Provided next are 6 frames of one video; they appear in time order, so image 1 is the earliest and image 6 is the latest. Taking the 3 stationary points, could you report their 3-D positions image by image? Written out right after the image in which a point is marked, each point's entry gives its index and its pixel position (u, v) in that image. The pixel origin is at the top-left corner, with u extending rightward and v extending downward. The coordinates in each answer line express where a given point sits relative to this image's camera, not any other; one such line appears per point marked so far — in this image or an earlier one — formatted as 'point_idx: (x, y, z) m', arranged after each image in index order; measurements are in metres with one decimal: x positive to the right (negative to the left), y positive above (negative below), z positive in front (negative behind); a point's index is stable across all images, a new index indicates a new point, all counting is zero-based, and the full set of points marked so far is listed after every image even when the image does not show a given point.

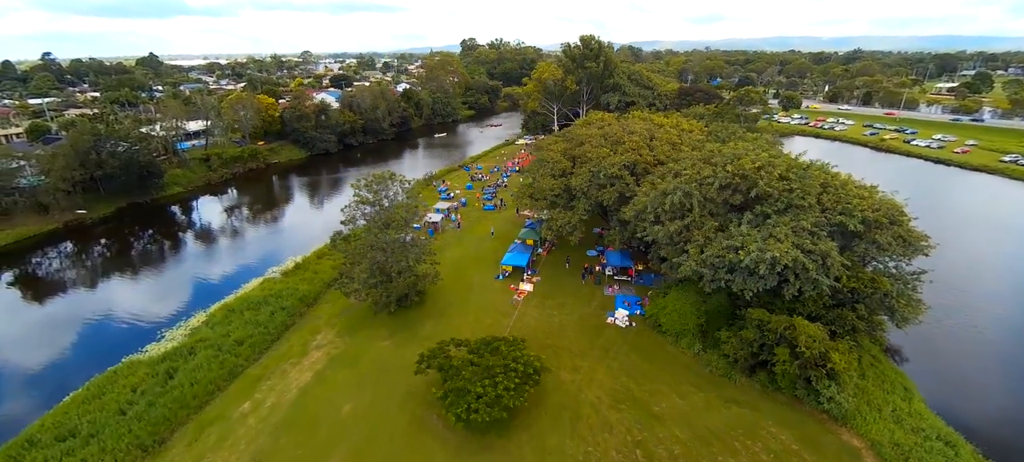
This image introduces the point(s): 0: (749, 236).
0: (+10.3, -0.2, +18.6) m
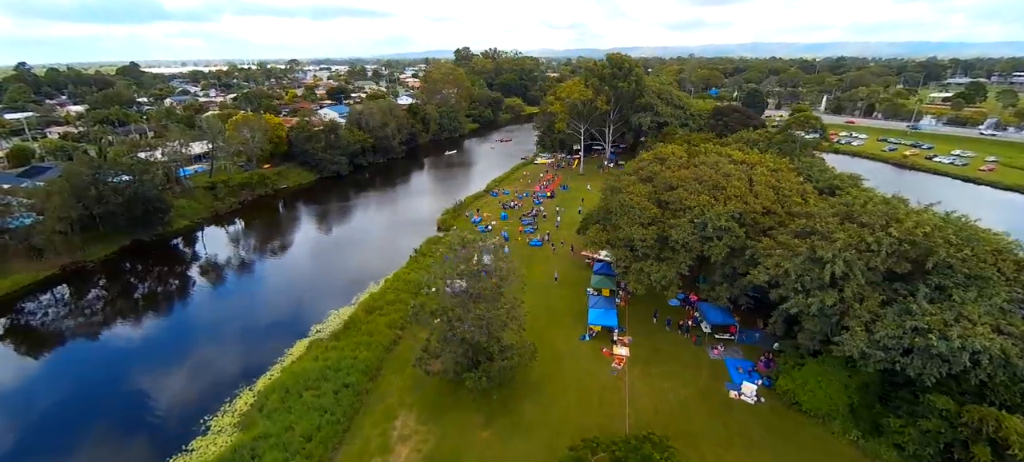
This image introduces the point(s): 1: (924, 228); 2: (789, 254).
0: (+15.8, -3.2, +16.2) m
1: (+17.5, +0.1, +18.3) m
2: (+12.8, -1.1, +19.8) m
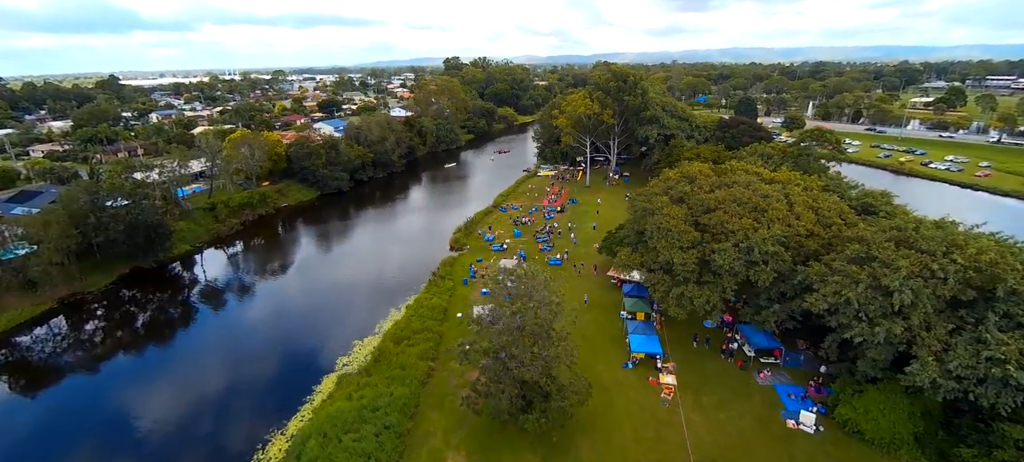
0: (+18.3, -4.2, +15.9) m
1: (+19.9, -1.0, +18.1) m
2: (+15.2, -2.3, +19.5) m
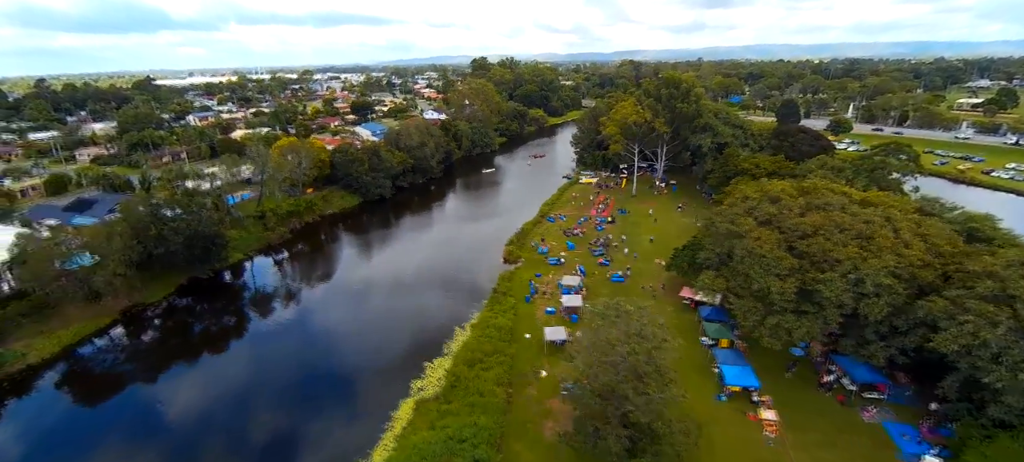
0: (+22.8, -5.8, +14.4) m
1: (+24.5, -2.6, +16.6) m
2: (+19.8, -3.9, +18.1) m
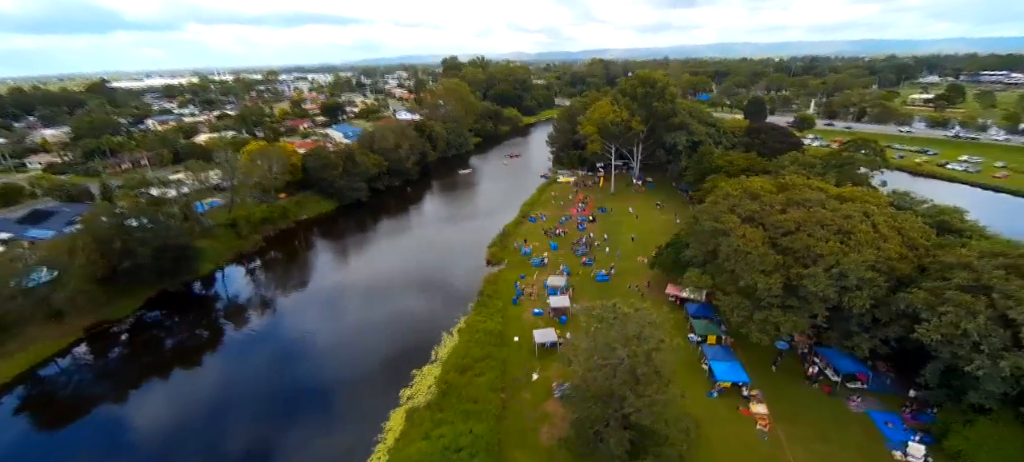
0: (+22.9, -5.4, +15.4) m
1: (+24.4, -2.1, +17.6) m
2: (+19.7, -3.5, +18.9) m
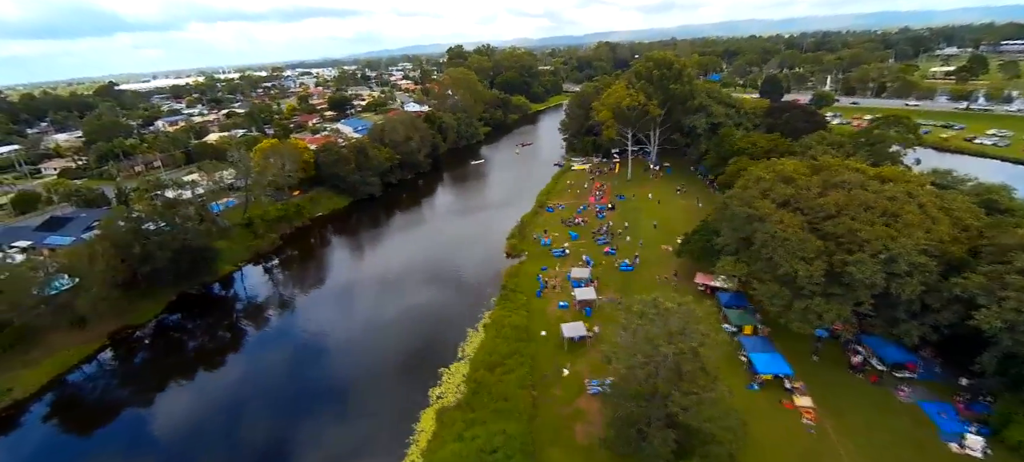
0: (+24.4, -4.6, +14.3) m
1: (+25.9, -1.2, +16.4) m
2: (+21.2, -2.7, +17.8) m
